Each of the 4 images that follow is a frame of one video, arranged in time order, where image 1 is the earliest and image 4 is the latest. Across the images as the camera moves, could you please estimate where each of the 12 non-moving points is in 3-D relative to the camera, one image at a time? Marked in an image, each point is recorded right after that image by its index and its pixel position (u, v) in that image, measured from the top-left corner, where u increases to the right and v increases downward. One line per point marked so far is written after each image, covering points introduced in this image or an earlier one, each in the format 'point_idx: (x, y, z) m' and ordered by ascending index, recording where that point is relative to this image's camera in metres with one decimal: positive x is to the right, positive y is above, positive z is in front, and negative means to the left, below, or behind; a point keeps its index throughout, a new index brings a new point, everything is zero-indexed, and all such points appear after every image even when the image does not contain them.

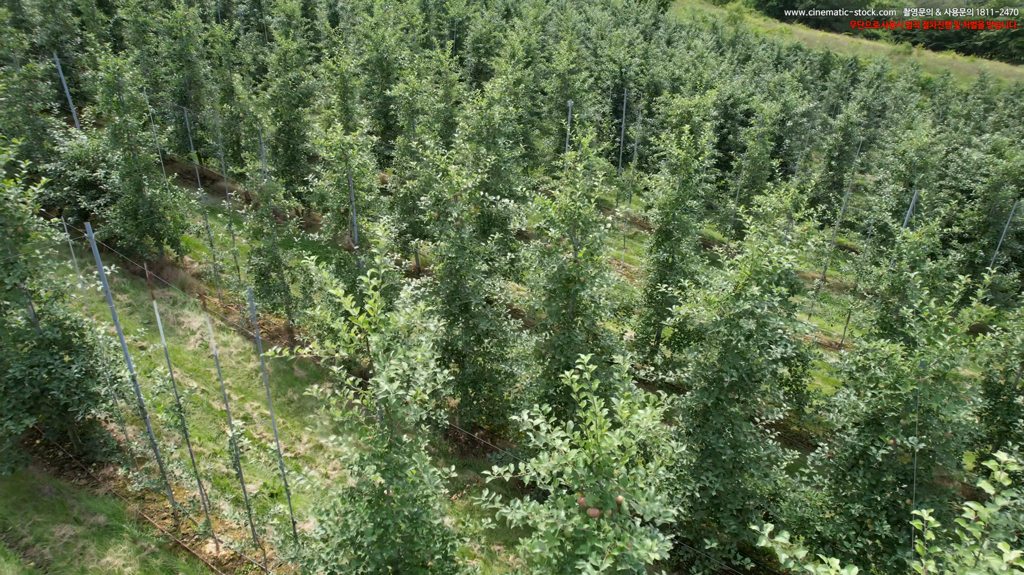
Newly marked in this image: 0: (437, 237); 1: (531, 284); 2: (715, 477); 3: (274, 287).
0: (-1.2, +0.8, +10.6) m
1: (+0.4, +0.1, +9.9) m
2: (+2.7, -2.5, +8.7) m
3: (-4.9, 0.0, +13.3) m
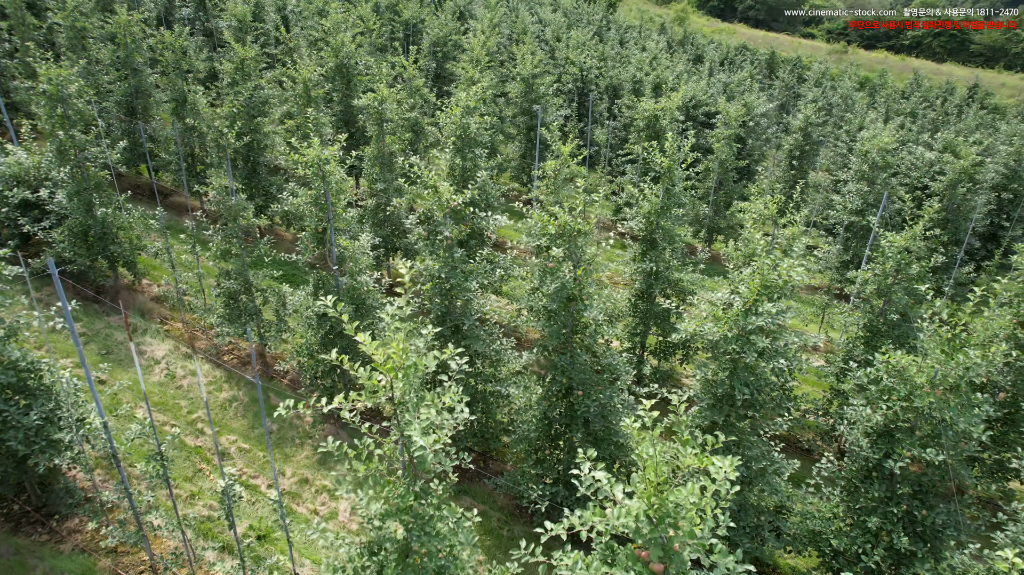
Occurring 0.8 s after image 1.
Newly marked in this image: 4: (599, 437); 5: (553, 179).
0: (-1.3, +0.5, +10.1) m
1: (+0.3, -0.2, +9.5) m
2: (+2.9, -2.7, +8.5) m
3: (-5.2, -0.5, +12.6) m
4: (+1.3, -2.2, +9.6) m
5: (+1.0, +2.5, +14.6) m
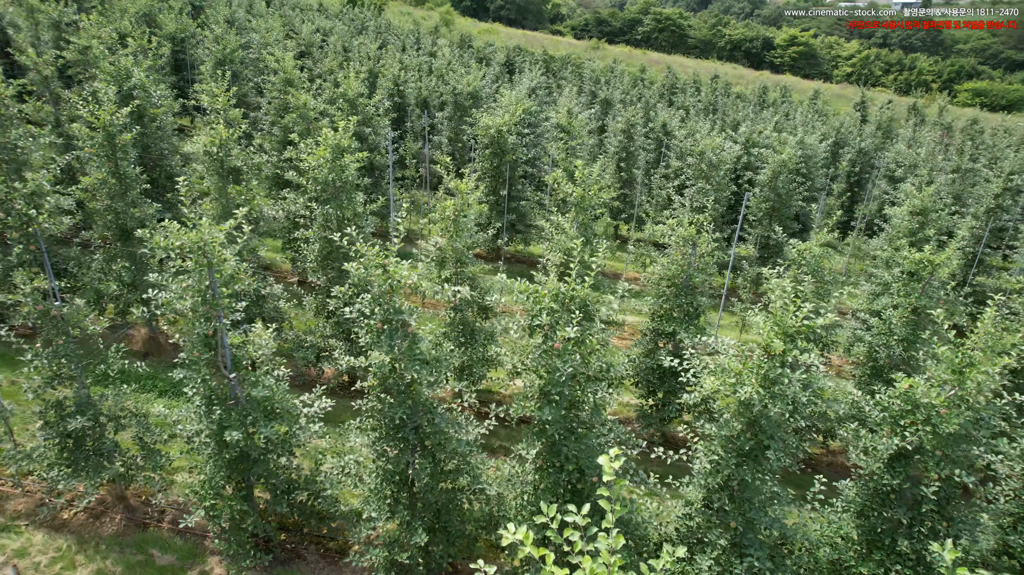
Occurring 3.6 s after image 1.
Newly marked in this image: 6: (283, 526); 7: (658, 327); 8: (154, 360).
0: (-1.7, -0.8, +8.1) m
1: (+0.1, -1.2, +8.1) m
2: (+3.2, -3.3, +8.1) m
3: (-5.9, -2.3, +9.2) m
4: (+1.3, -3.1, +8.6) m
5: (-1.3, +1.4, +13.1) m
6: (-3.6, -3.8, +10.1) m
7: (+3.0, -0.8, +13.3) m
8: (-7.7, -1.5, +13.6) m
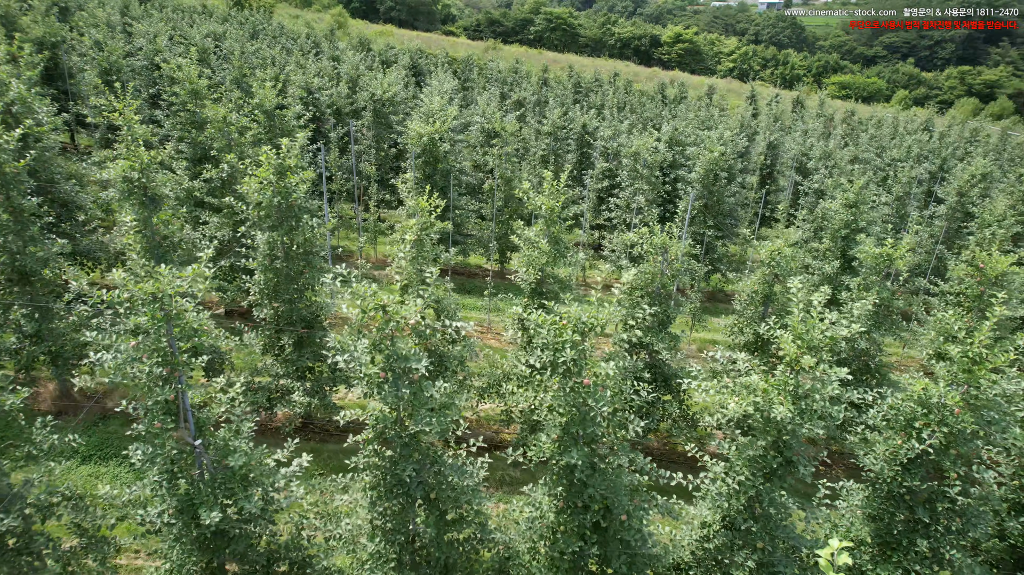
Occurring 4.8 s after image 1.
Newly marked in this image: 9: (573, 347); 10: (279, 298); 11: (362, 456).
0: (-1.5, -1.3, +7.2) m
1: (+0.3, -1.6, +7.4) m
2: (+3.5, -3.4, +7.8) m
3: (-5.8, -3.1, +7.6) m
4: (+1.6, -3.3, +8.1) m
5: (-2.0, +0.9, +12.1) m
6: (-3.5, -4.4, +8.9) m
7: (+2.4, -1.0, +13.0) m
8: (-8.1, -2.4, +11.8) m
9: (+0.6, -0.7, +7.3) m
10: (-4.3, -0.2, +11.6) m
11: (-1.9, -2.0, +7.7) m
